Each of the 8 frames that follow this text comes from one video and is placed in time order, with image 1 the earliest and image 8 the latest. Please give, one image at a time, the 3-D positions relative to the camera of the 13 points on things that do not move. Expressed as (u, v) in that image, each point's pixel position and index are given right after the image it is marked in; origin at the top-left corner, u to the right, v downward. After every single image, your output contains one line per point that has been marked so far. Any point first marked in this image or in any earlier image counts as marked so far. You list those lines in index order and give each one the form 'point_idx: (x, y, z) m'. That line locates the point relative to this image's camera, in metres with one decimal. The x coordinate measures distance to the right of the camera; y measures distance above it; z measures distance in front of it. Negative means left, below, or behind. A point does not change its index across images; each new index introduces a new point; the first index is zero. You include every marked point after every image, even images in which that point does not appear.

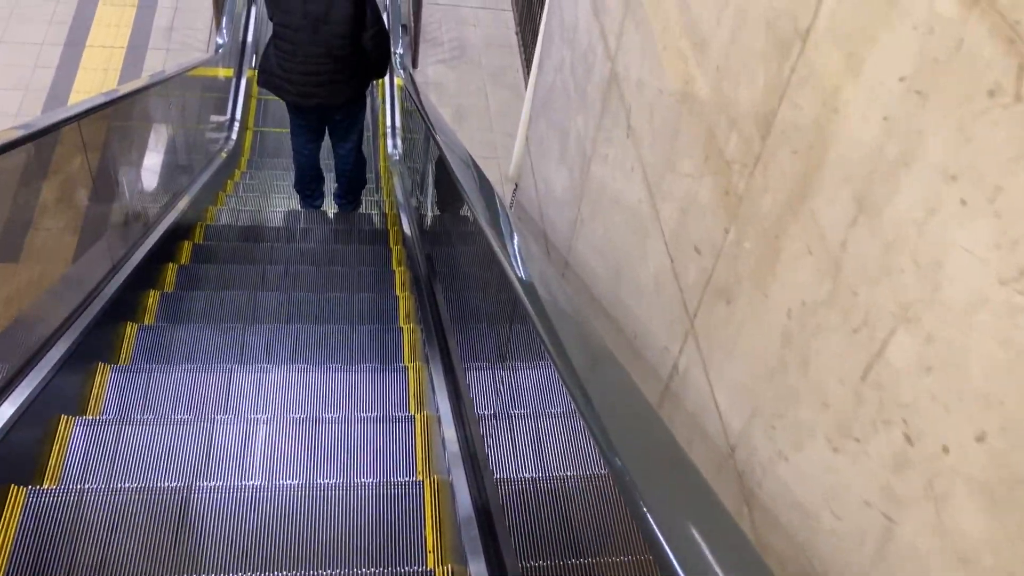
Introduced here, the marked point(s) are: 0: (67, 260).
0: (-1.5, +0.1, +3.4) m
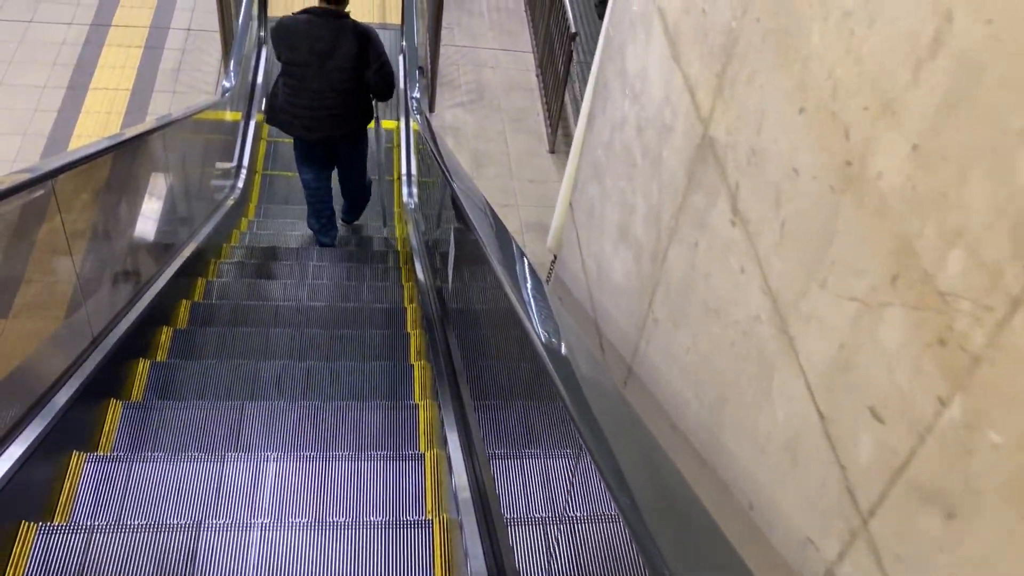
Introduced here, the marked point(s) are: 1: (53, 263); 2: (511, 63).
0: (-1.4, -0.1, +3.1) m
1: (-1.4, +0.1, +3.1) m
2: (0.0, +1.4, +6.1) m
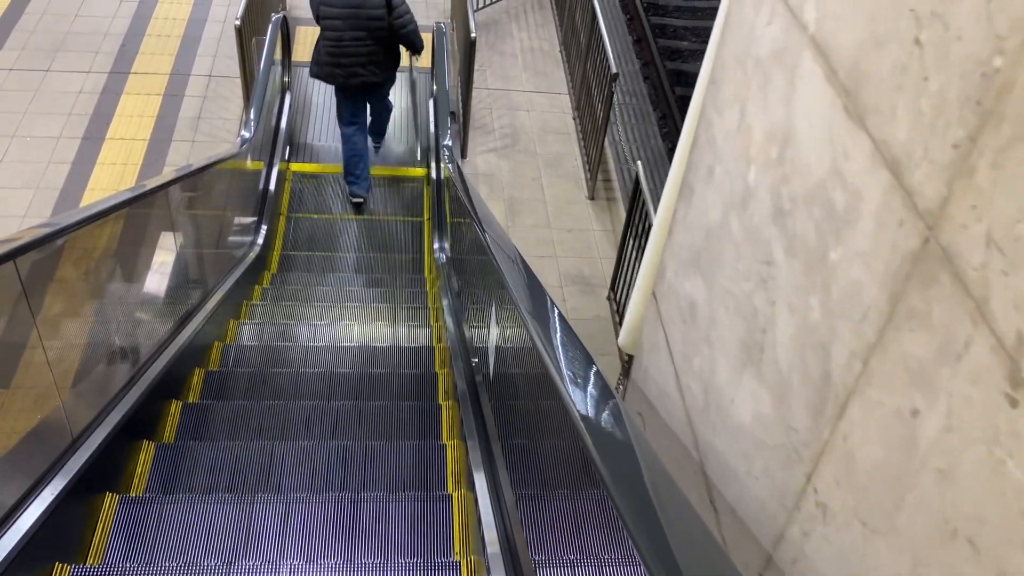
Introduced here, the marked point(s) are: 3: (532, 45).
0: (-1.3, -0.3, +2.9) m
1: (-1.3, -0.1, +2.8) m
2: (+0.2, +1.1, +5.9) m
3: (+0.1, +1.6, +6.5) m
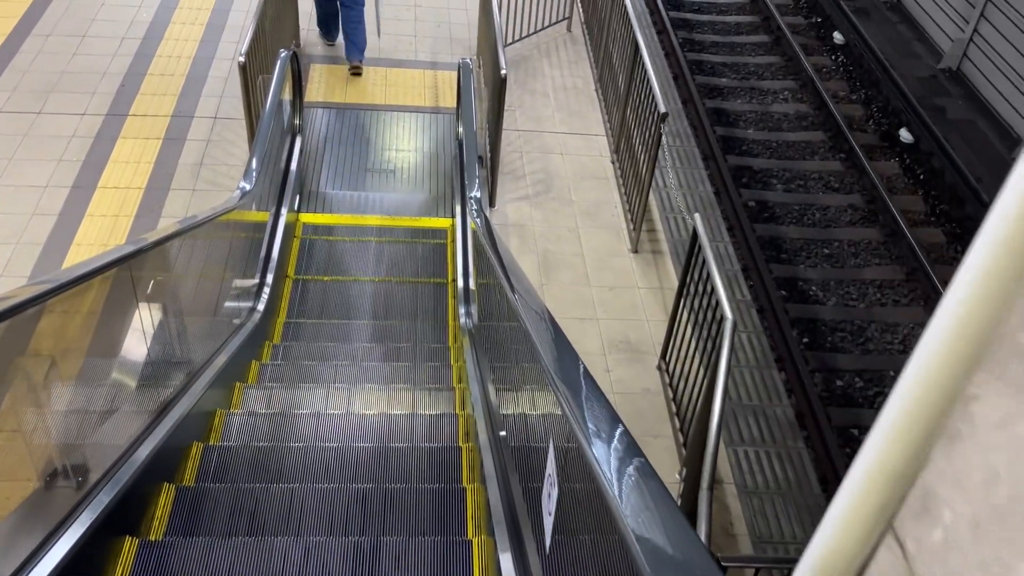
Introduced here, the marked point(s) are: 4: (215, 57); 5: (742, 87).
0: (-1.2, -0.5, +2.4) m
1: (-1.2, -0.3, +2.4) m
2: (+0.4, +0.8, +5.4) m
3: (+0.3, +1.3, +6.1) m
4: (-2.0, +1.6, +6.6) m
5: (+1.6, +1.4, +6.8) m
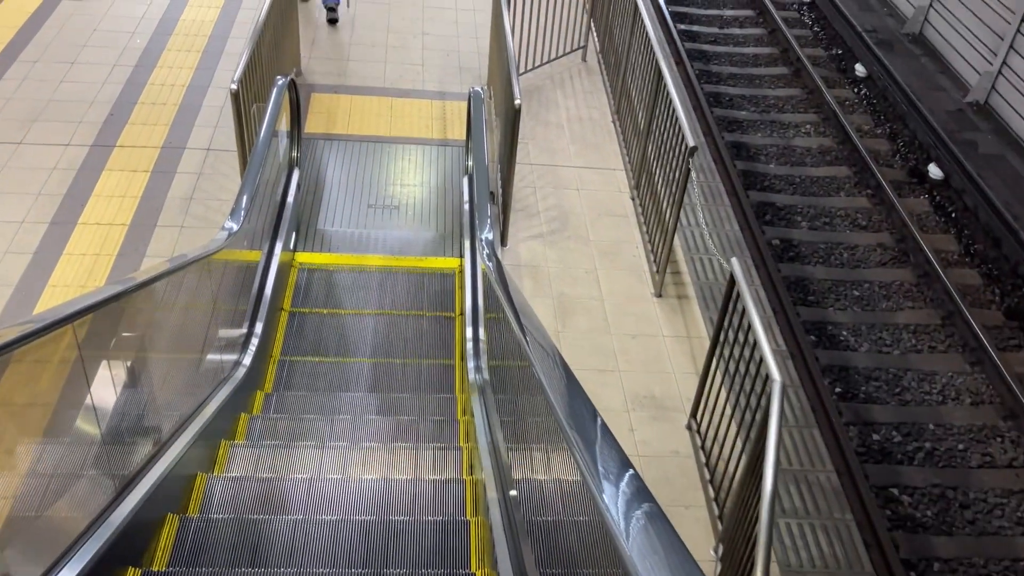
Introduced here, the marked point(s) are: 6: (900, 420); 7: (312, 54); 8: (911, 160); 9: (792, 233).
0: (-1.2, -0.6, +2.1) m
1: (-1.2, -0.4, +2.1) m
2: (+0.5, +0.6, +5.2) m
3: (+0.4, +1.0, +5.9) m
4: (-2.0, +1.3, +6.3) m
5: (+1.7, +1.1, +6.6) m
6: (+1.7, -0.6, +4.3) m
7: (-1.5, +1.7, +7.2) m
8: (+2.5, +0.8, +6.1) m
9: (+1.6, +0.3, +5.5) m
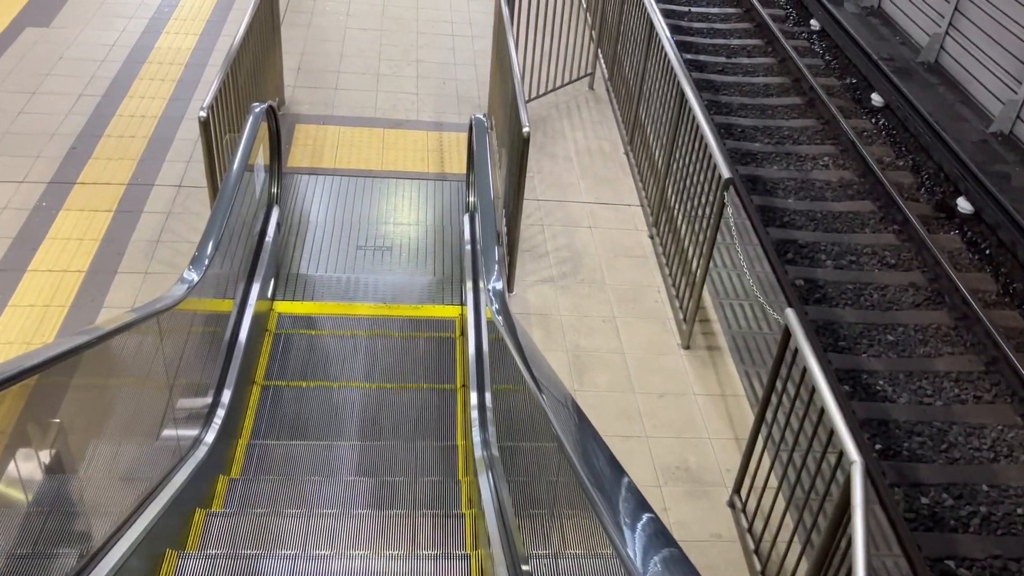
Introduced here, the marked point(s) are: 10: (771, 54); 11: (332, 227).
0: (-1.1, -0.7, +1.7) m
1: (-1.1, -0.6, +1.7) m
2: (+0.5, +0.3, +4.8) m
3: (+0.4, +0.8, +5.5) m
4: (-2.0, +1.0, +6.0) m
5: (+1.7, +0.9, +6.2) m
6: (+1.7, -0.8, +3.9) m
7: (-1.5, +1.4, +6.8) m
8: (+2.5, +0.6, +5.8) m
9: (+1.6, +0.1, +5.1) m
10: (+2.0, +1.8, +7.6) m
11: (-1.0, +0.3, +5.3) m
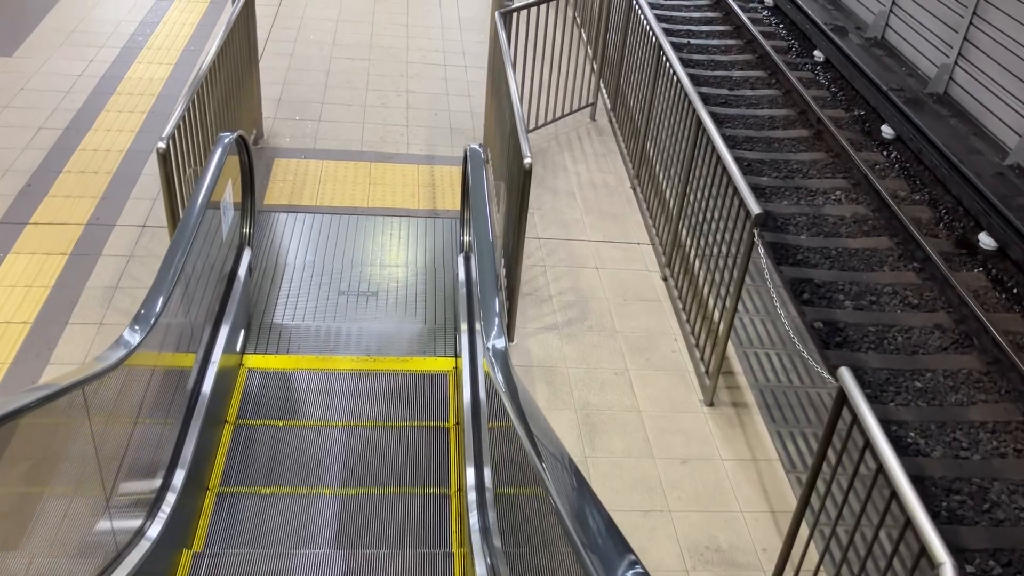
0: (-1.1, -0.8, +1.3) m
1: (-1.1, -0.7, +1.3) m
2: (+0.5, +0.1, +4.4) m
3: (+0.4, +0.6, +5.2) m
4: (-2.0, +0.8, +5.6) m
5: (+1.7, +0.6, +5.9) m
6: (+1.7, -0.9, +3.5) m
7: (-1.5, +1.1, +6.5) m
8: (+2.5, +0.3, +5.5) m
9: (+1.6, -0.1, +4.7) m
10: (+2.0, +1.5, +7.3) m
11: (-1.0, +0.1, +5.0) m
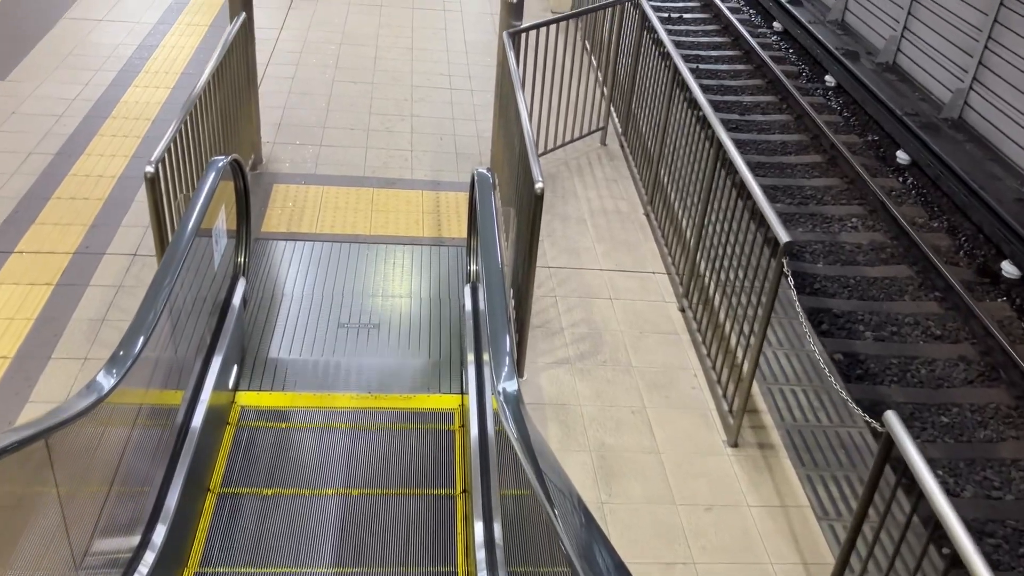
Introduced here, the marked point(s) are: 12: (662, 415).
0: (-1.1, -0.9, +1.1) m
1: (-1.1, -0.7, +1.1) m
2: (+0.5, 0.0, +4.3) m
3: (+0.4, +0.4, +5.0) m
4: (-1.9, +0.6, +5.5) m
5: (+1.7, +0.4, +5.7) m
6: (+1.8, -1.0, +3.3) m
7: (-1.5, +0.9, +6.4) m
8: (+2.5, +0.2, +5.3) m
9: (+1.6, -0.3, +4.6) m
10: (+2.0, +1.3, +7.2) m
11: (-0.9, 0.0, +4.8) m
12: (+0.5, -0.4, +3.5) m
